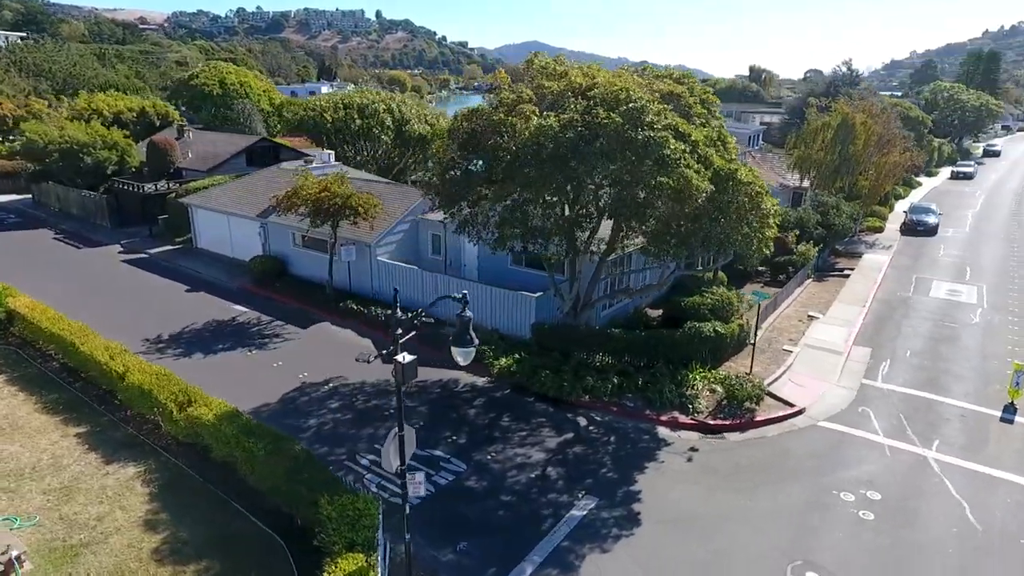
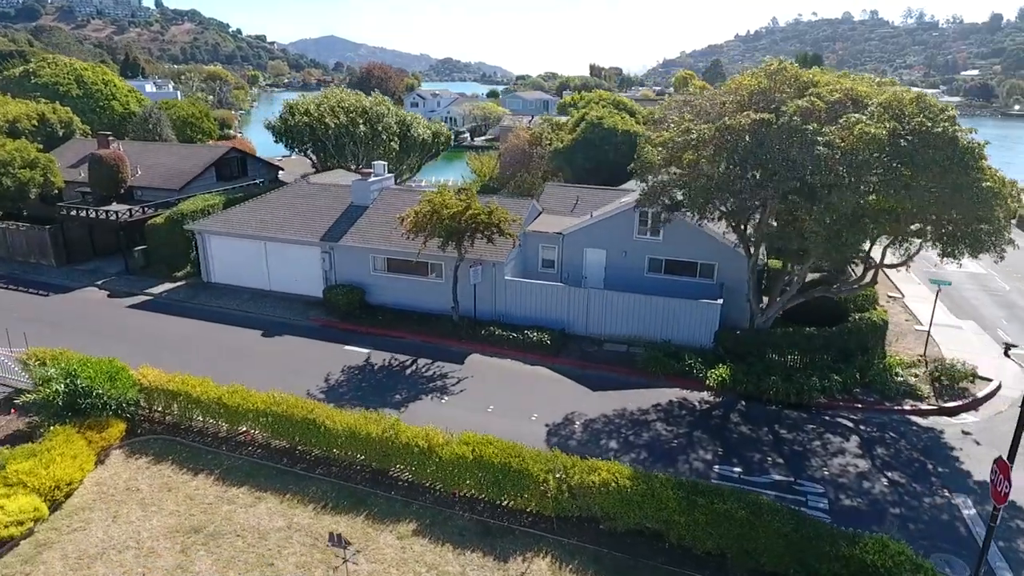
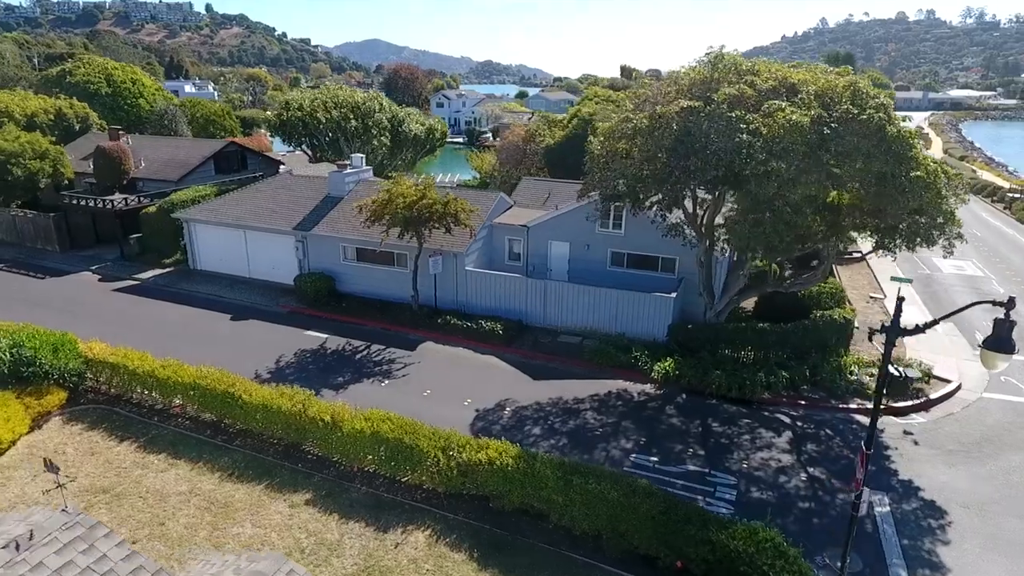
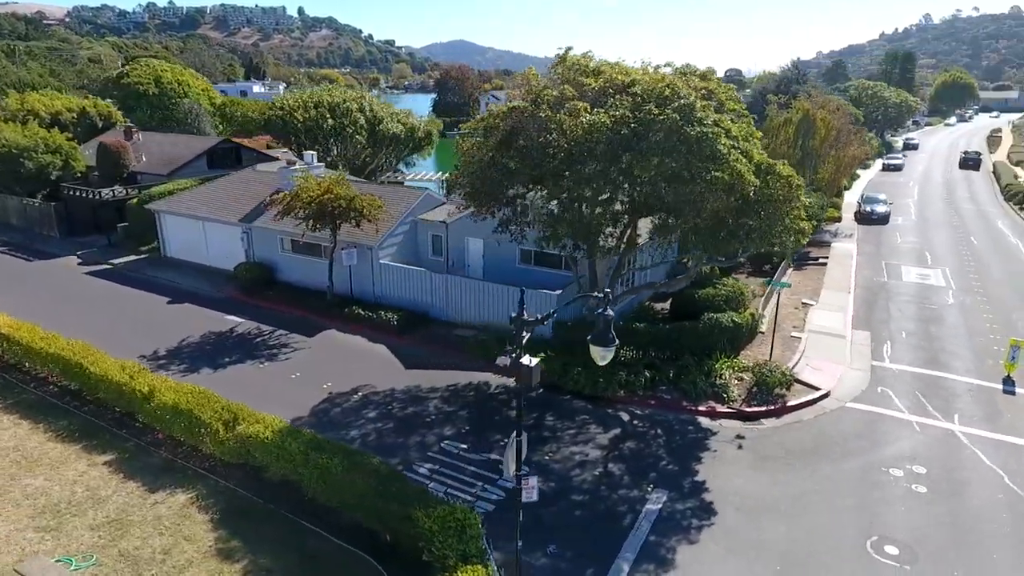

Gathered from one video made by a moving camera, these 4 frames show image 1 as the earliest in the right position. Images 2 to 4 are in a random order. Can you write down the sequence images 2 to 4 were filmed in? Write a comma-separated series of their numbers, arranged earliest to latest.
4, 3, 2
